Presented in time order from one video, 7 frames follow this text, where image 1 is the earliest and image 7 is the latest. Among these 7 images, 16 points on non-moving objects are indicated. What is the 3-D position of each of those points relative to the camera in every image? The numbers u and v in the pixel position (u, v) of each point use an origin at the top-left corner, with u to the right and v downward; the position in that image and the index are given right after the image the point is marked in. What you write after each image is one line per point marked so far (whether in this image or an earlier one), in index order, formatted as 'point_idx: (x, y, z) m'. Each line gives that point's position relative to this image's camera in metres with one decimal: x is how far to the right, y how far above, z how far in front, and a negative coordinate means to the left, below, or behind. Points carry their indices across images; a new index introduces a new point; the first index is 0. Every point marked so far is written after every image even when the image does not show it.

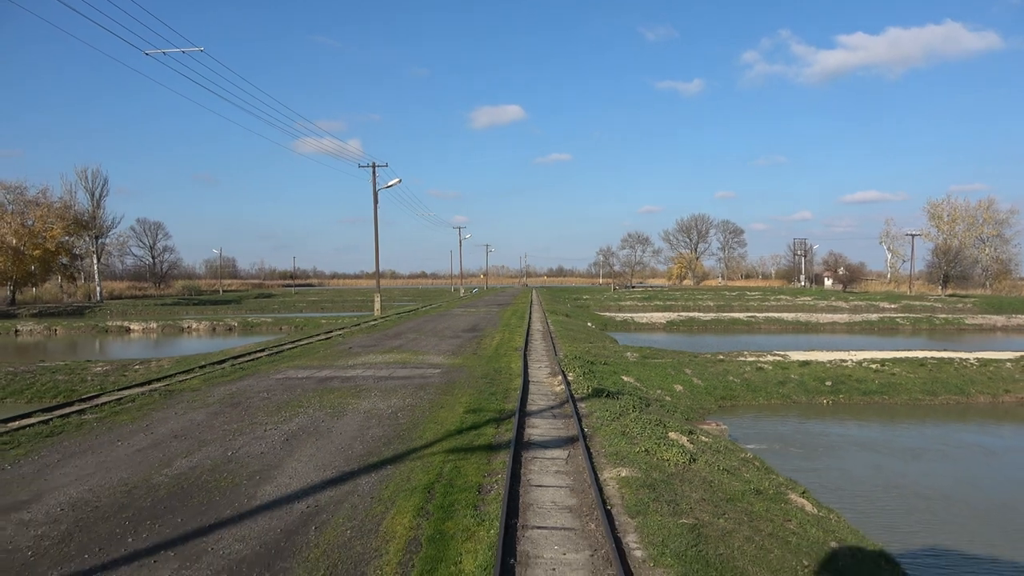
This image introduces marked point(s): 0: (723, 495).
0: (+2.2, -2.1, +6.9) m
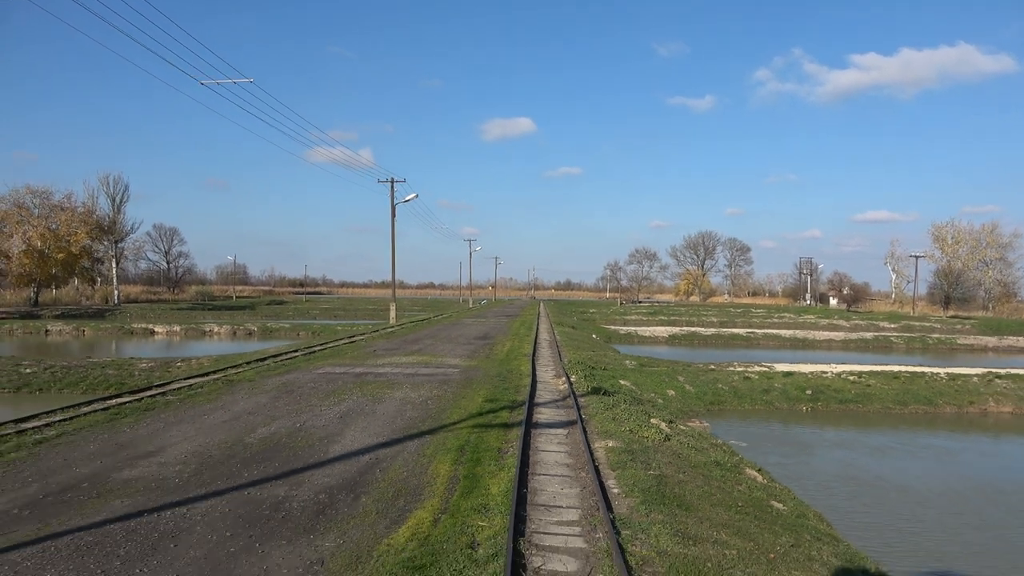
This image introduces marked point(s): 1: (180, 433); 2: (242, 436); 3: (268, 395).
0: (+2.3, -2.3, +8.8) m
1: (-4.5, -2.0, +9.1) m
2: (-3.6, -2.0, +8.9) m
3: (-4.5, -1.9, +12.2) m
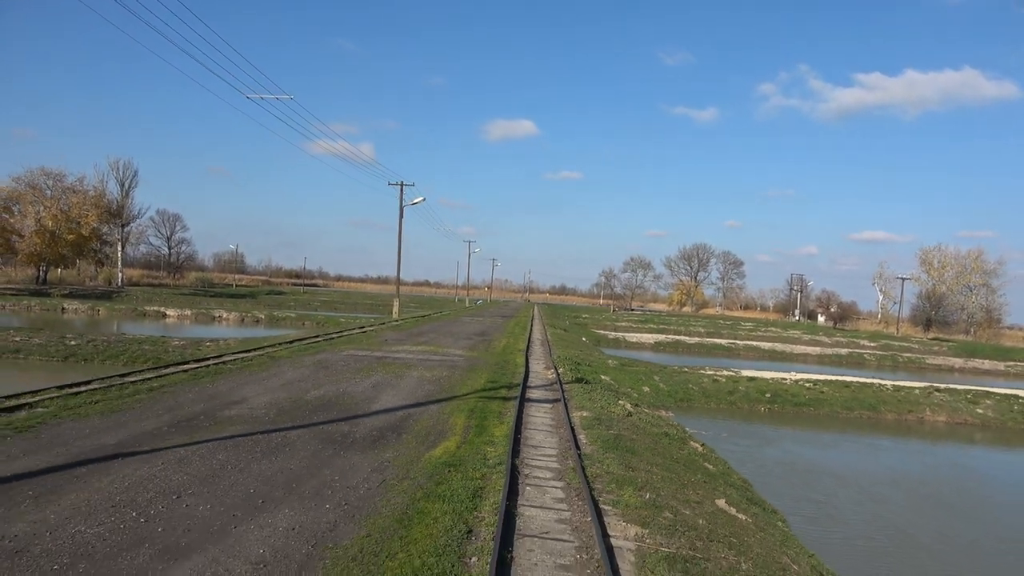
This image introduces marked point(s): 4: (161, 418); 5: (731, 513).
0: (+2.3, -2.5, +11.4) m
1: (-4.5, -1.8, +11.7) m
2: (-3.6, -1.9, +11.5) m
3: (-4.6, -1.8, +14.8) m
4: (-4.8, -1.8, +9.1) m
5: (+2.5, -2.6, +7.7) m
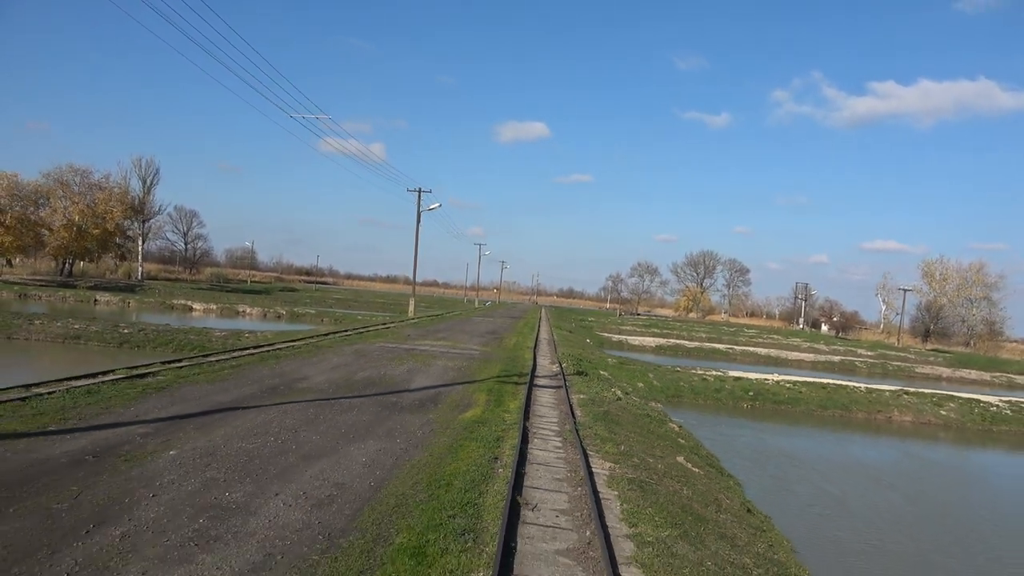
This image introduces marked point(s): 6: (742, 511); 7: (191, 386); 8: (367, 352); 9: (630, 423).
0: (+2.5, -2.6, +14.0) m
1: (-4.3, -1.8, +14.3) m
2: (-3.4, -1.9, +14.2) m
3: (-4.3, -1.8, +17.4) m
4: (-4.6, -1.7, +11.7) m
5: (+2.7, -2.8, +10.3) m
6: (+3.2, -3.1, +9.2) m
7: (-5.3, -1.6, +11.1) m
8: (-4.0, -1.8, +18.2) m
9: (+2.2, -2.5, +12.3) m
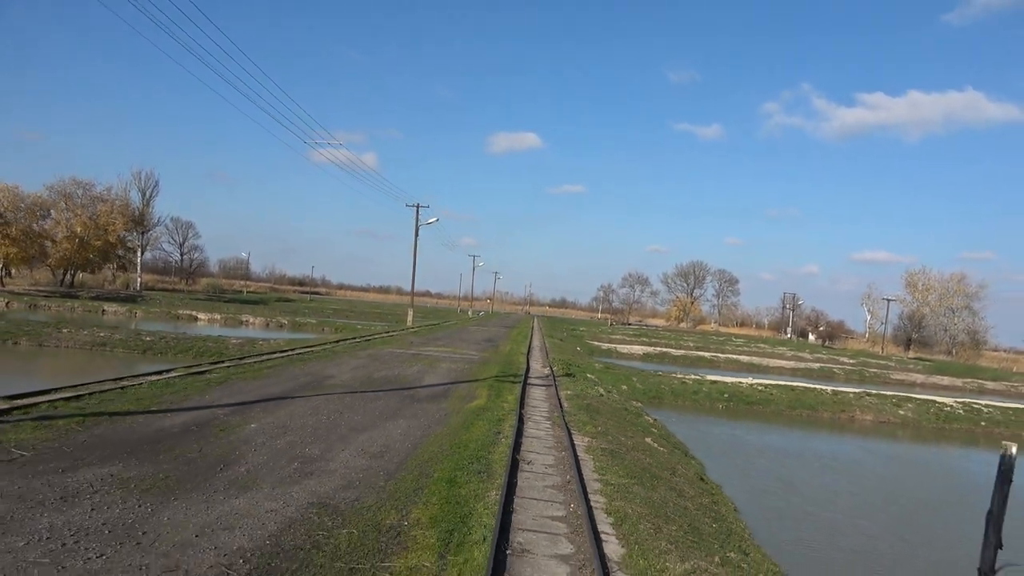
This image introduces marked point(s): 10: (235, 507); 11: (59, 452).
0: (+2.4, -2.9, +16.3) m
1: (-4.4, -2.0, +16.5) m
2: (-3.5, -2.1, +16.4) m
3: (-4.4, -2.1, +19.7) m
4: (-4.6, -2.0, +13.9) m
5: (+2.7, -3.0, +12.6) m
6: (+3.2, -3.3, +11.5) m
7: (-5.4, -1.9, +13.3) m
8: (-4.1, -2.1, +20.4) m
9: (+2.1, -2.7, +14.6) m
10: (-2.5, -2.0, +5.9) m
11: (-5.0, -1.8, +7.3) m
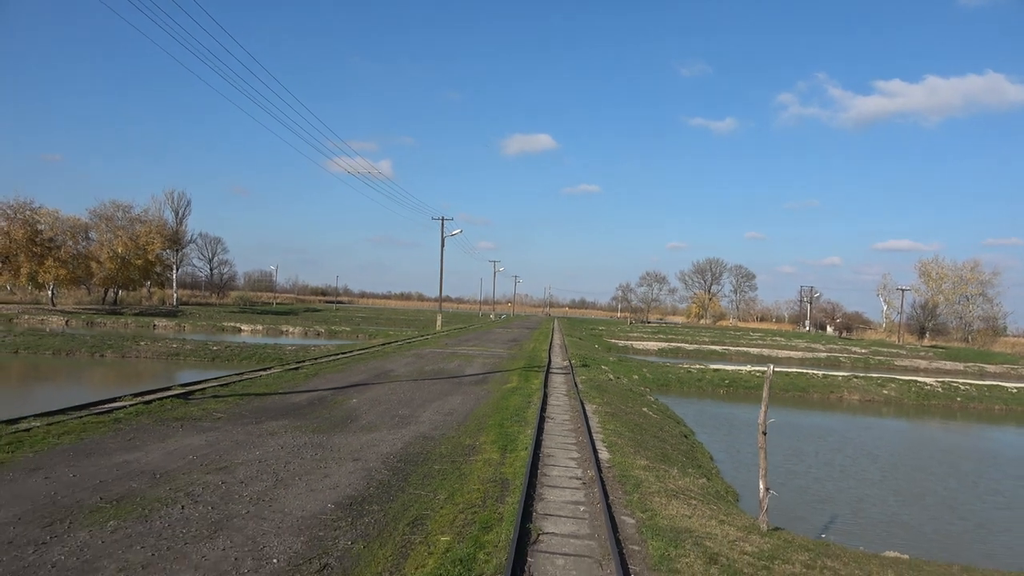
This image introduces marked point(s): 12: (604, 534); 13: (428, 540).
0: (+3.2, -3.0, +19.9) m
1: (-3.6, -2.4, +20.3) m
2: (-2.8, -2.4, +20.2) m
3: (-3.6, -2.4, +23.5) m
4: (-4.0, -2.3, +17.7) m
5: (+3.3, -3.1, +16.2) m
6: (+3.8, -3.3, +15.1) m
7: (-4.7, -2.2, +17.1) m
8: (-3.2, -2.4, +24.2) m
9: (+2.8, -2.8, +18.2) m
10: (-2.0, -2.2, +9.7) m
11: (-4.5, -2.1, +11.1) m
12: (+0.8, -2.2, +6.0) m
13: (-0.7, -2.1, +5.6) m
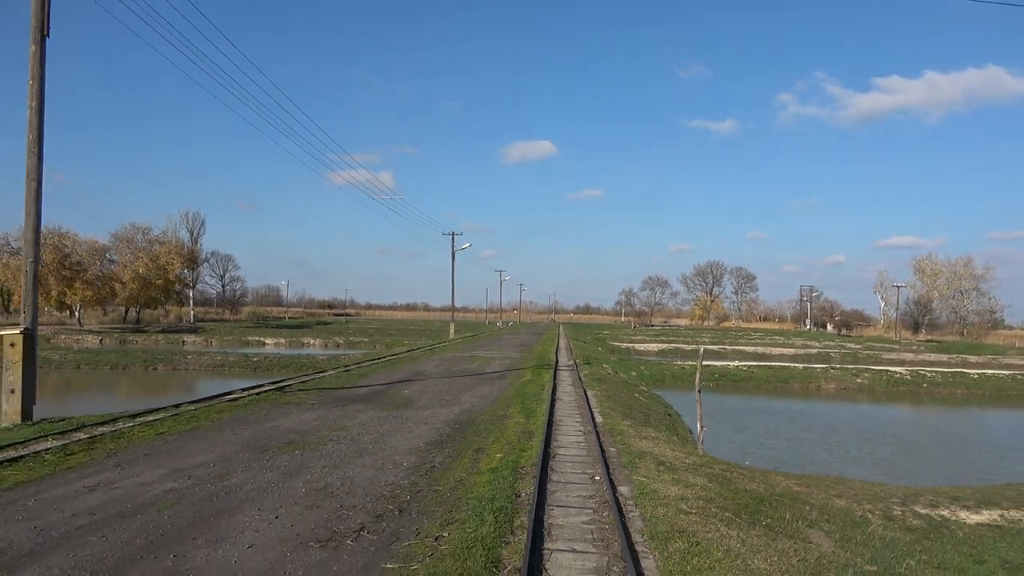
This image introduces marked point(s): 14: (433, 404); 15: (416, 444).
0: (+3.7, -3.2, +23.5) m
1: (-3.1, -2.9, +24.0) m
2: (-2.3, -2.9, +23.8) m
3: (-3.1, -2.9, +27.1) m
4: (-3.5, -2.8, +21.4) m
5: (+3.8, -3.3, +19.8) m
6: (+4.3, -3.5, +18.6) m
7: (-4.3, -2.7, +20.8) m
8: (-2.7, -2.9, +27.8) m
9: (+3.3, -3.1, +21.8) m
10: (-1.6, -2.5, +13.4) m
11: (-4.1, -2.5, +14.8) m
12: (+1.2, -2.4, +9.6) m
13: (-0.3, -2.3, +9.2) m
14: (-1.7, -2.5, +14.3) m
15: (-1.5, -2.4, +10.0) m
